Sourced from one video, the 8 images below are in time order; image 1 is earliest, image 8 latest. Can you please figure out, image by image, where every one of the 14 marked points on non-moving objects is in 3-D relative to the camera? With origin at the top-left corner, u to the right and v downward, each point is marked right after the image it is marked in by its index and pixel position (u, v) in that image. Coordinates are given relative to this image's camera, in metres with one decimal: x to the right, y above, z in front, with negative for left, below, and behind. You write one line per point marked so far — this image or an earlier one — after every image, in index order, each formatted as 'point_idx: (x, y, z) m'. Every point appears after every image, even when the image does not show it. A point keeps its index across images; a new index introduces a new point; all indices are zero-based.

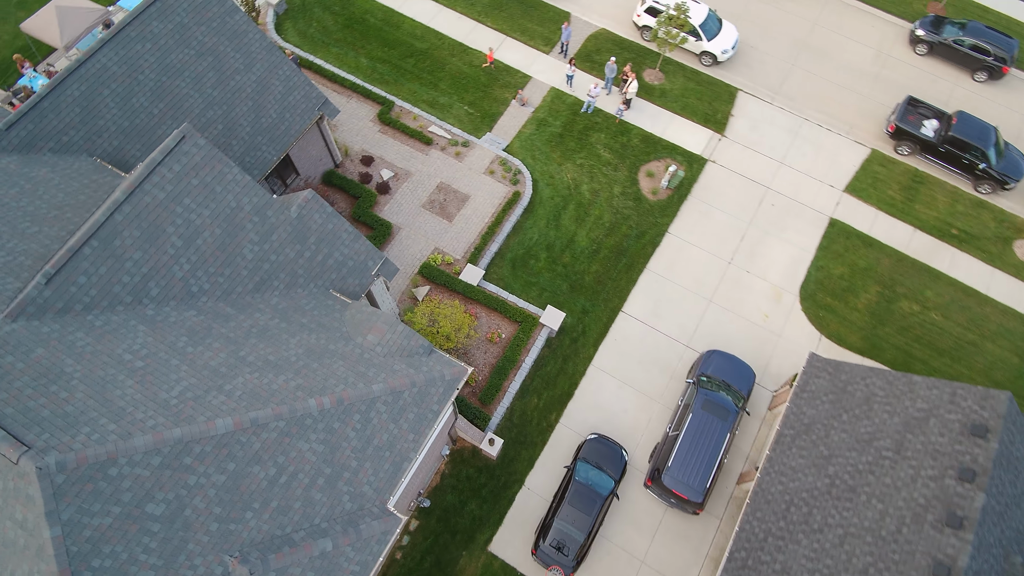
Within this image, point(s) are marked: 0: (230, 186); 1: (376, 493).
0: (-7.6, +2.7, +16.0) m
1: (-3.4, -5.2, +14.9) m
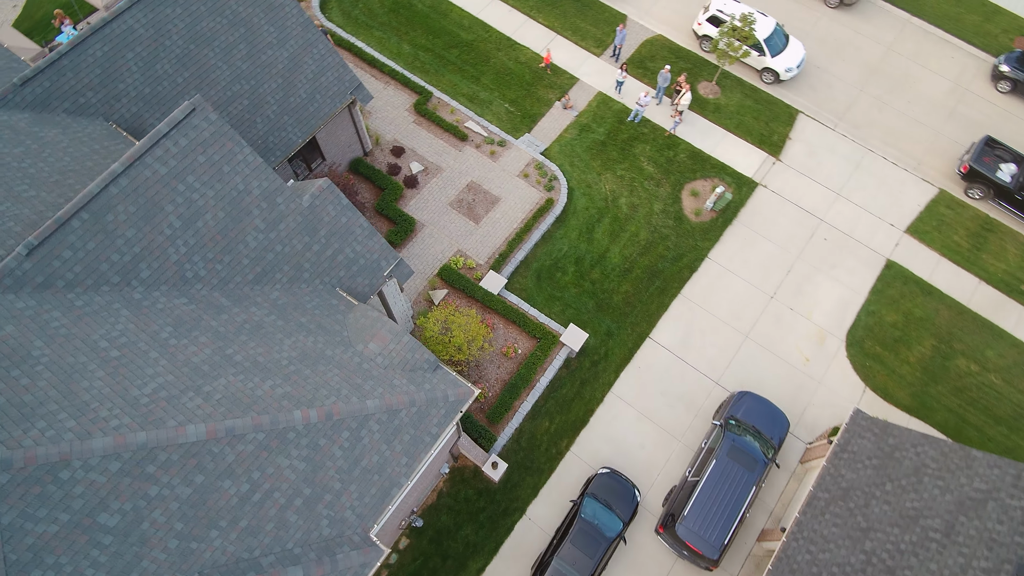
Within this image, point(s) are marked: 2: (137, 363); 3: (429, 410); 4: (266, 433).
0: (-6.8, +3.0, +14.7) m
1: (-3.5, -5.3, +13.5) m
2: (-7.7, -1.5, +12.1) m
3: (-2.0, -2.9, +14.3) m
4: (-5.0, -3.0, +12.1) m
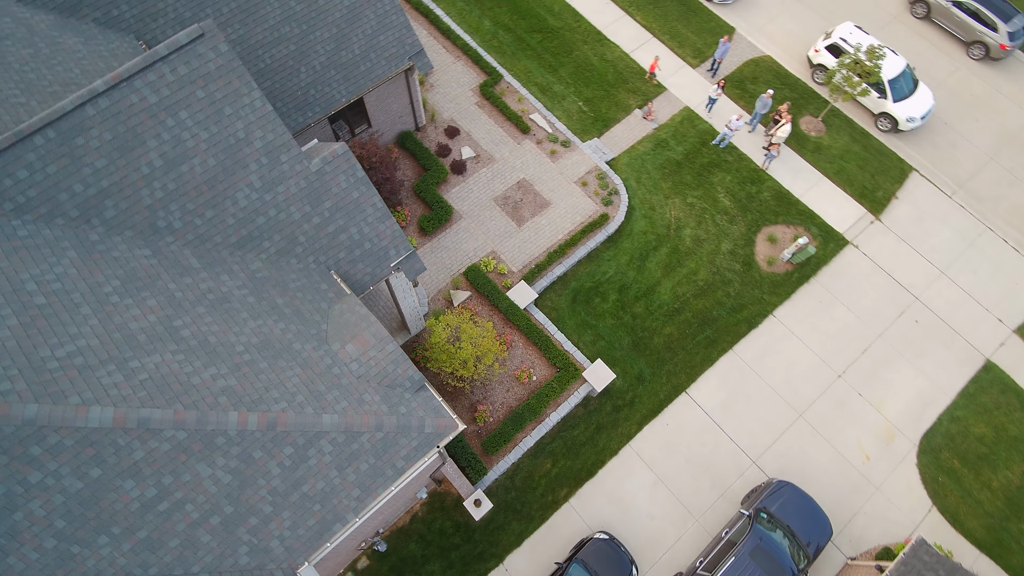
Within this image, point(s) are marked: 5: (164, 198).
0: (-5.7, +3.8, +12.6) m
1: (-4.3, -5.0, +11.2) m
2: (-7.7, -0.5, +10.1) m
3: (-2.3, -3.0, +11.8) m
4: (-5.4, -2.5, +9.9) m
5: (-7.2, +1.8, +12.2) m
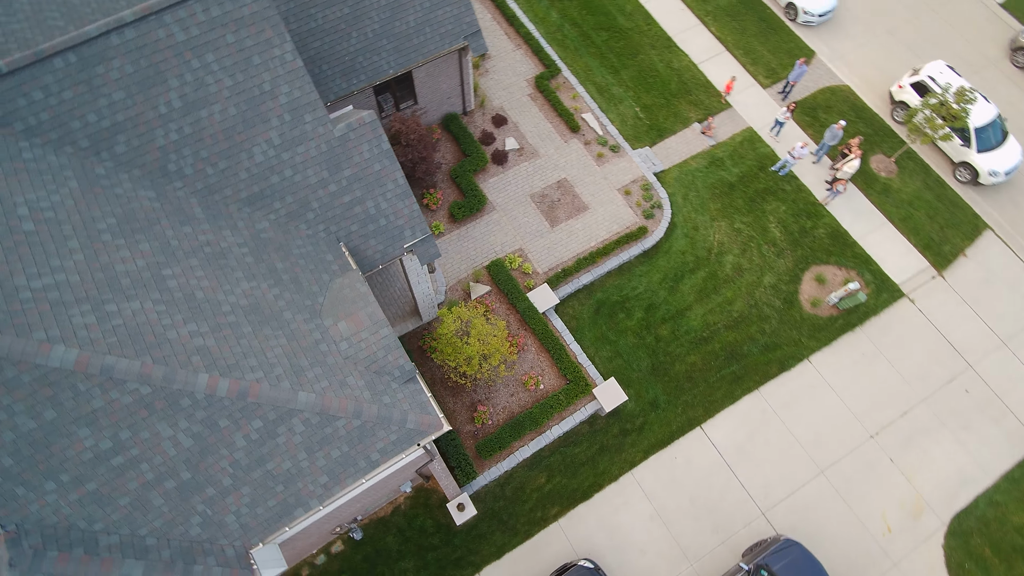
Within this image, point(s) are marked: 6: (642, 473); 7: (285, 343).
0: (-4.9, +4.6, +12.0) m
1: (-4.9, -4.3, +10.6) m
2: (-7.6, +0.7, +9.7) m
3: (-2.5, -2.7, +11.0) m
4: (-5.7, -1.6, +9.4) m
5: (-6.6, +2.9, +11.7) m
6: (+4.1, -5.8, +18.7) m
7: (-4.2, -1.0, +10.9) m
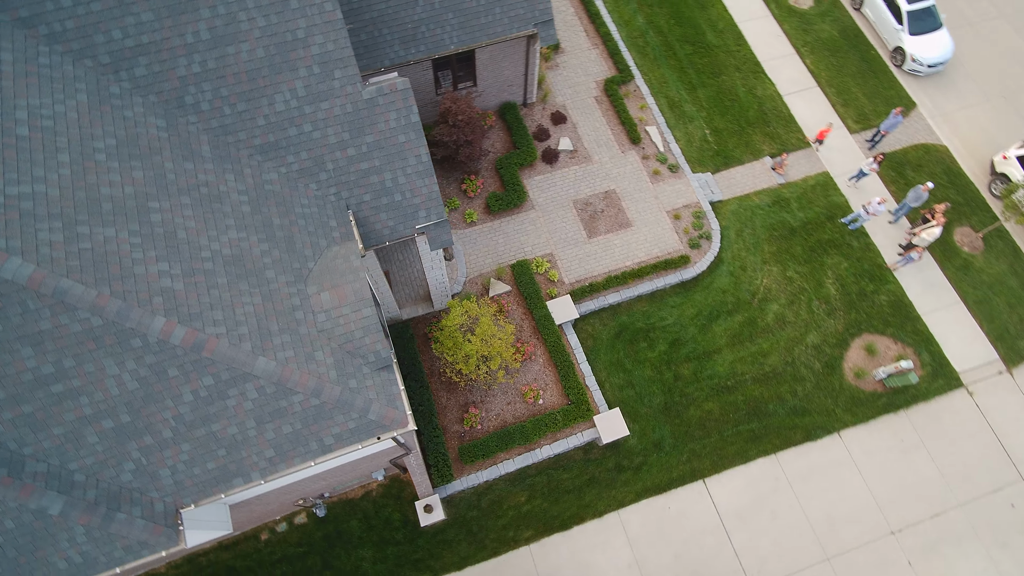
0: (-3.9, +5.3, +11.4) m
1: (-5.7, -3.4, +10.0) m
2: (-7.5, +2.1, +9.3) m
3: (-3.1, -2.2, +10.3) m
4: (-6.1, -0.5, +8.9) m
5: (-5.9, +4.0, +11.2) m
6: (+3.4, -6.7, +17.3) m
7: (-4.4, -0.2, +10.2) m
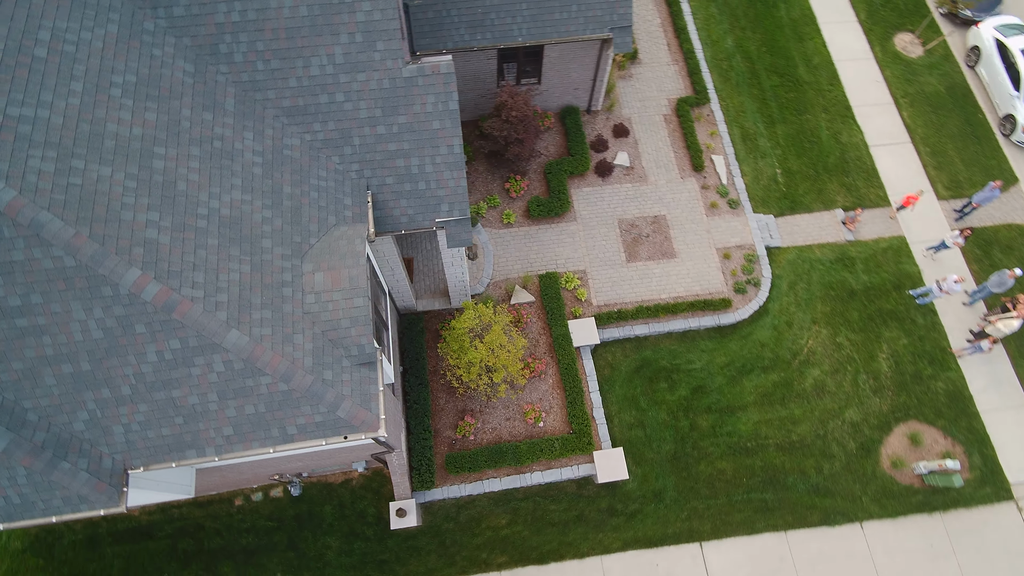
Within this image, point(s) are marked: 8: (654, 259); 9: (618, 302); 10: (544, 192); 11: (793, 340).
0: (-2.7, +5.7, +10.7) m
1: (-6.2, -2.5, +9.5) m
2: (-7.0, +3.1, +8.9) m
3: (-3.4, -1.9, +9.6) m
4: (-6.2, +0.3, +8.4) m
5: (-5.0, +4.8, +10.7) m
6: (+2.7, -7.5, +16.1) m
7: (-4.3, +0.3, +9.6) m
8: (+4.6, +0.9, +19.0) m
9: (+3.3, -0.4, +18.3) m
10: (+1.1, +3.2, +19.6) m
11: (+8.8, -1.6, +18.6) m
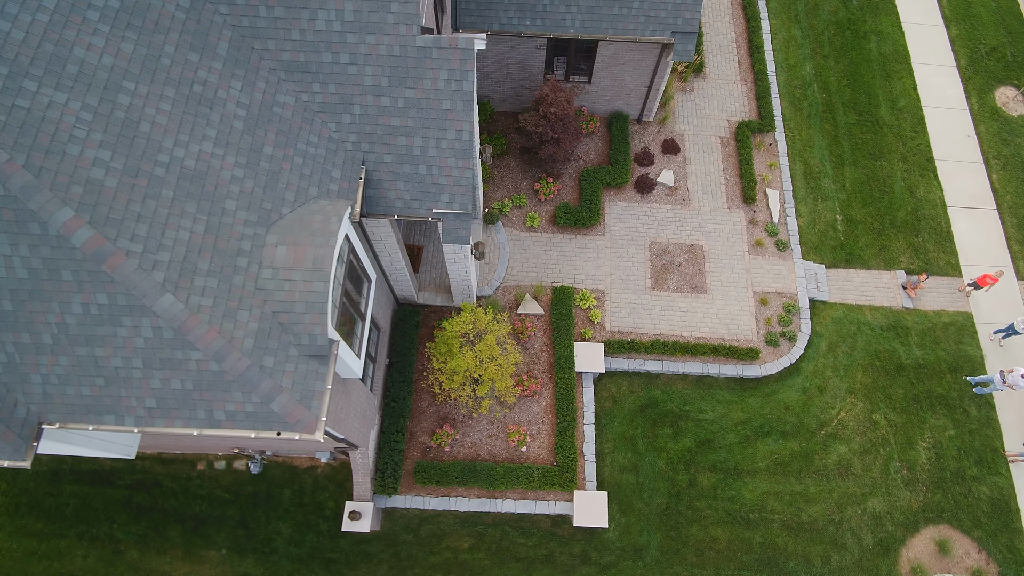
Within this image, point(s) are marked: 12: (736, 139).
0: (-2.0, +5.9, +9.5) m
1: (-6.9, -1.6, +8.7) m
2: (-6.8, +4.1, +8.1) m
3: (-4.0, -1.4, +8.5) m
4: (-6.4, +1.2, +7.5) m
5: (-4.3, +5.3, +9.7) m
6: (+1.5, -8.1, +14.6) m
7: (-4.5, +0.8, +8.6) m
8: (+5.0, -0.1, +17.3) m
9: (+3.4, -1.2, +16.8) m
10: (+2.0, +2.7, +18.2) m
11: (+8.7, -3.3, +16.6) m
12: (+7.4, +4.9, +19.4) m
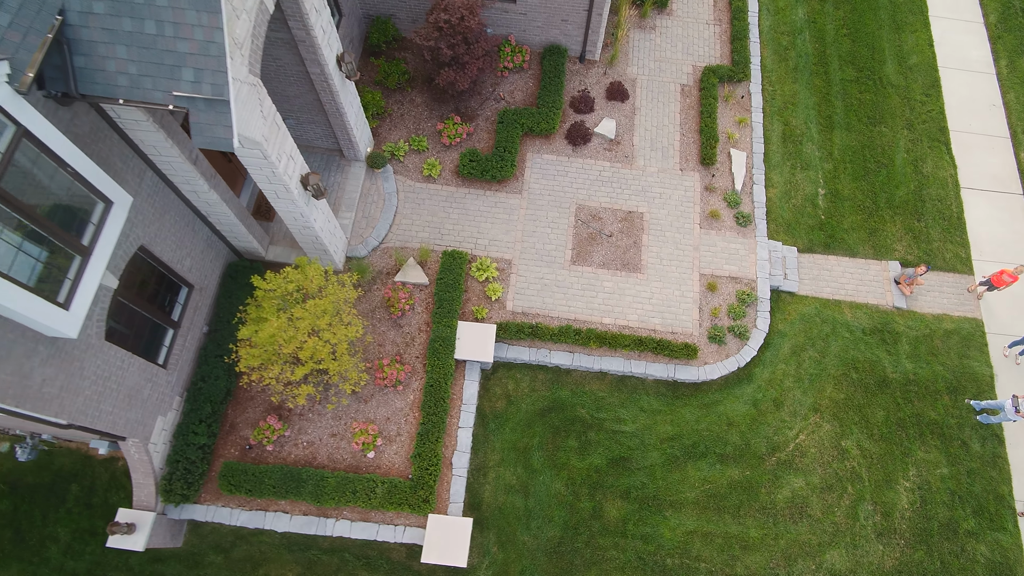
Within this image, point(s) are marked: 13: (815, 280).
0: (-4.5, +6.9, +6.0) m
1: (-9.9, -0.3, +5.2) m
2: (-9.4, +5.4, +4.6) m
3: (-7.0, -0.3, +5.0) m
4: (-9.3, +2.5, +4.1) m
5: (-6.9, +6.5, +6.2) m
6: (-1.8, -7.3, +11.0) m
7: (-7.4, +2.0, +5.1) m
8: (+2.3, +0.5, +13.6) m
9: (+0.6, -0.6, +13.1) m
10: (-0.6, +3.5, +14.5) m
11: (+5.7, -3.0, +12.8) m
12: (+5.0, +5.3, +15.7) m
13: (+7.3, +0.2, +14.2) m
